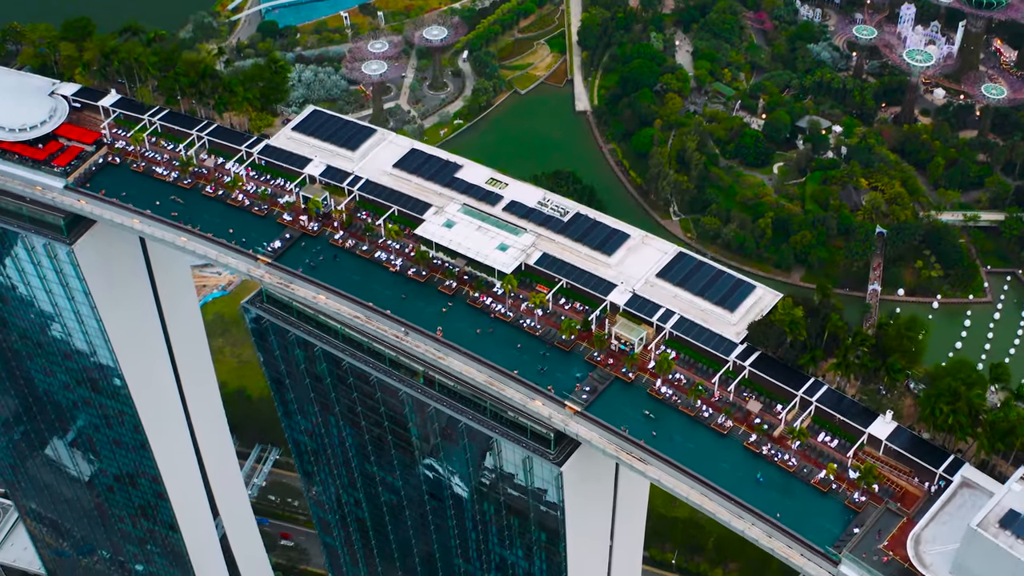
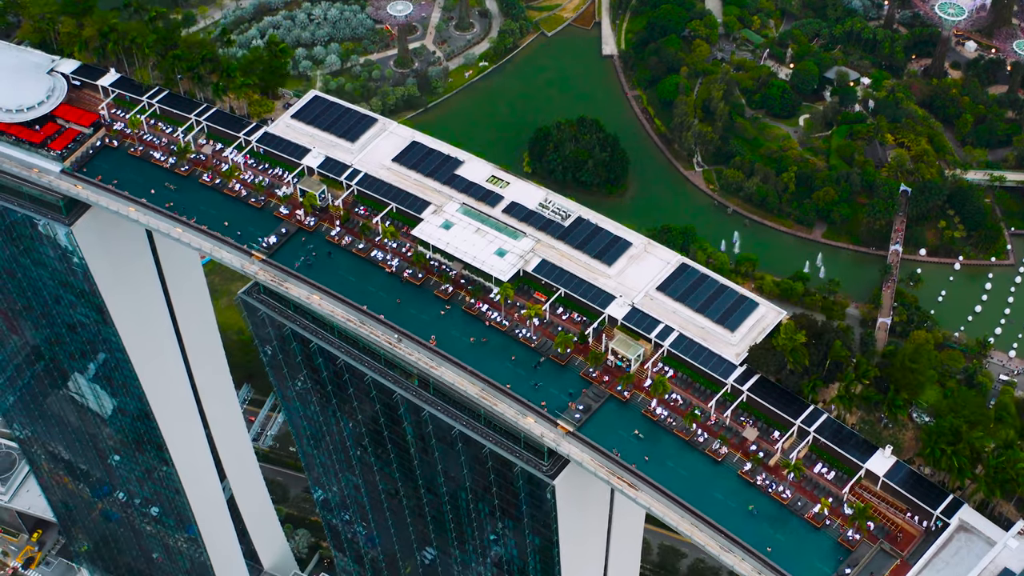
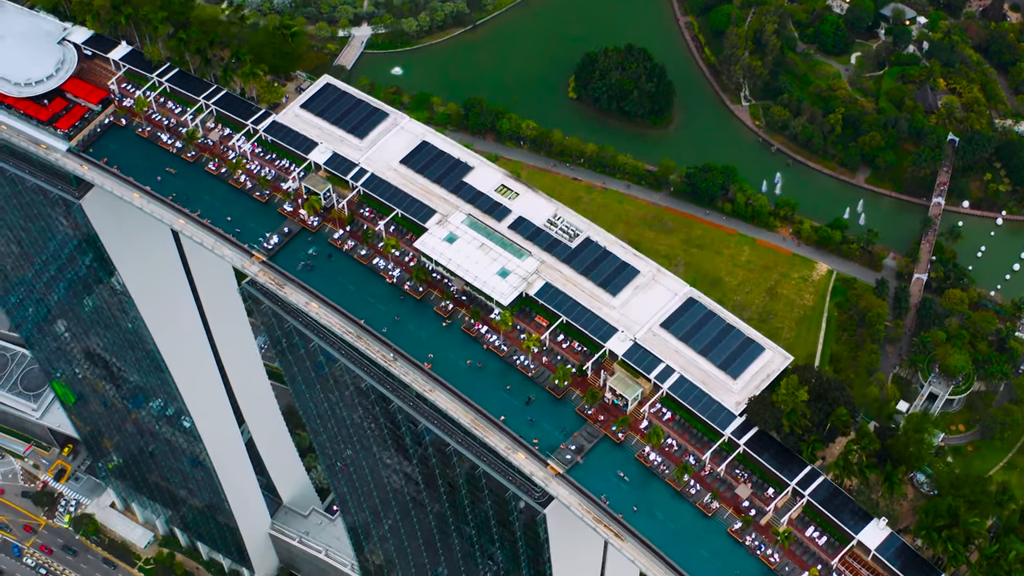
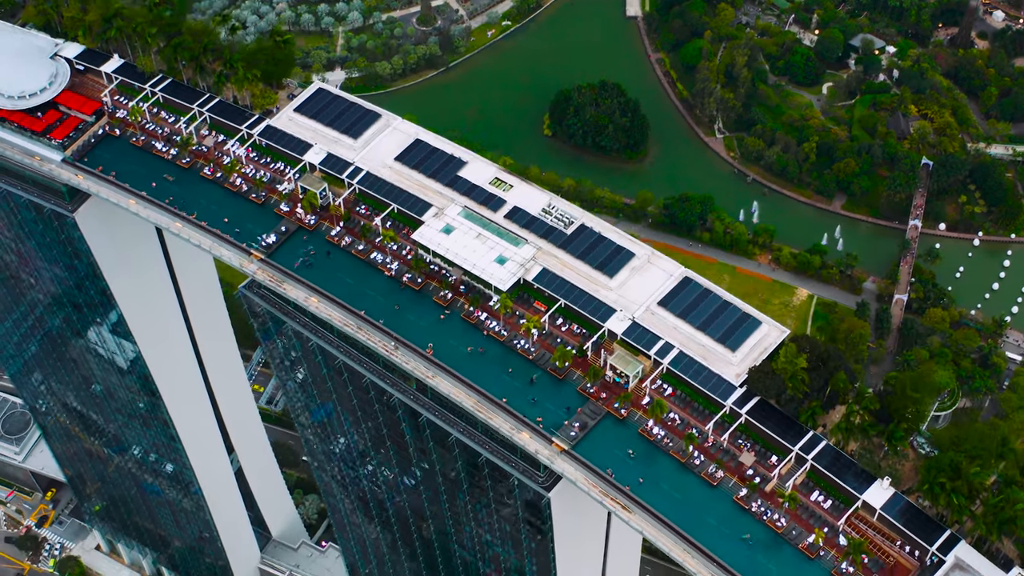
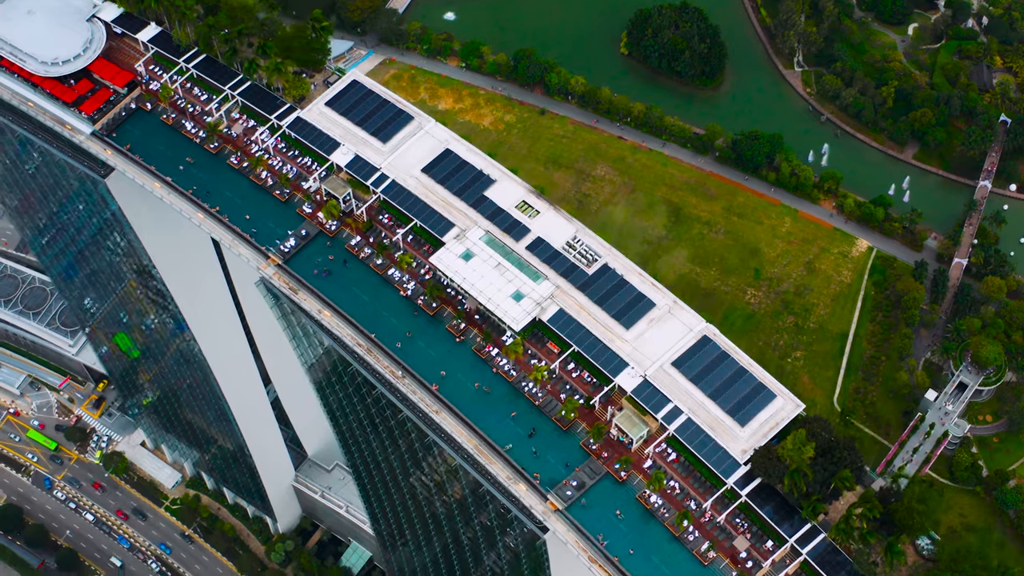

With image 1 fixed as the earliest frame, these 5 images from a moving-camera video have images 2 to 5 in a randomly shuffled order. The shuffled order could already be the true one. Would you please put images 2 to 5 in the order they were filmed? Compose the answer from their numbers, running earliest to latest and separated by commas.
2, 4, 3, 5
